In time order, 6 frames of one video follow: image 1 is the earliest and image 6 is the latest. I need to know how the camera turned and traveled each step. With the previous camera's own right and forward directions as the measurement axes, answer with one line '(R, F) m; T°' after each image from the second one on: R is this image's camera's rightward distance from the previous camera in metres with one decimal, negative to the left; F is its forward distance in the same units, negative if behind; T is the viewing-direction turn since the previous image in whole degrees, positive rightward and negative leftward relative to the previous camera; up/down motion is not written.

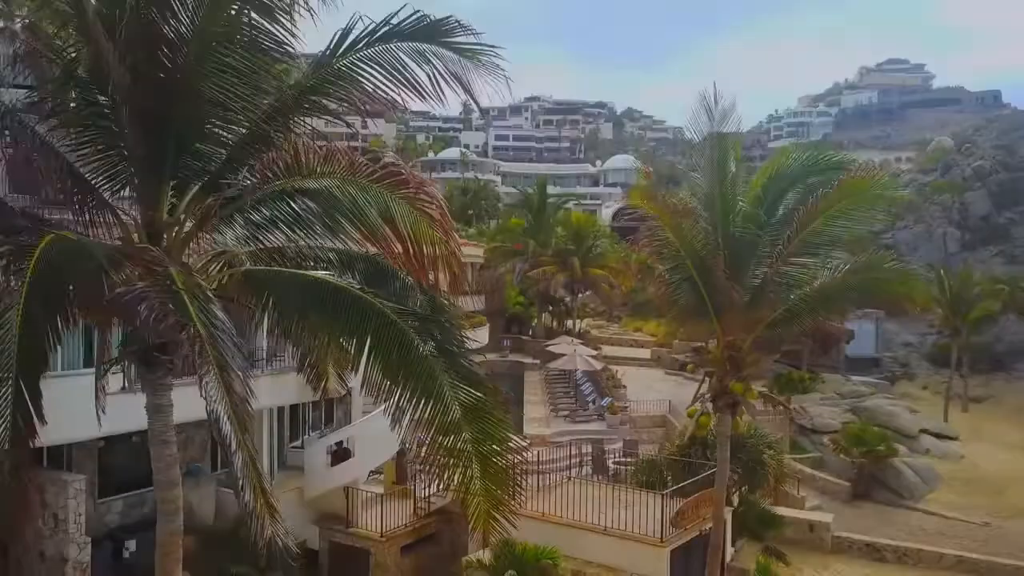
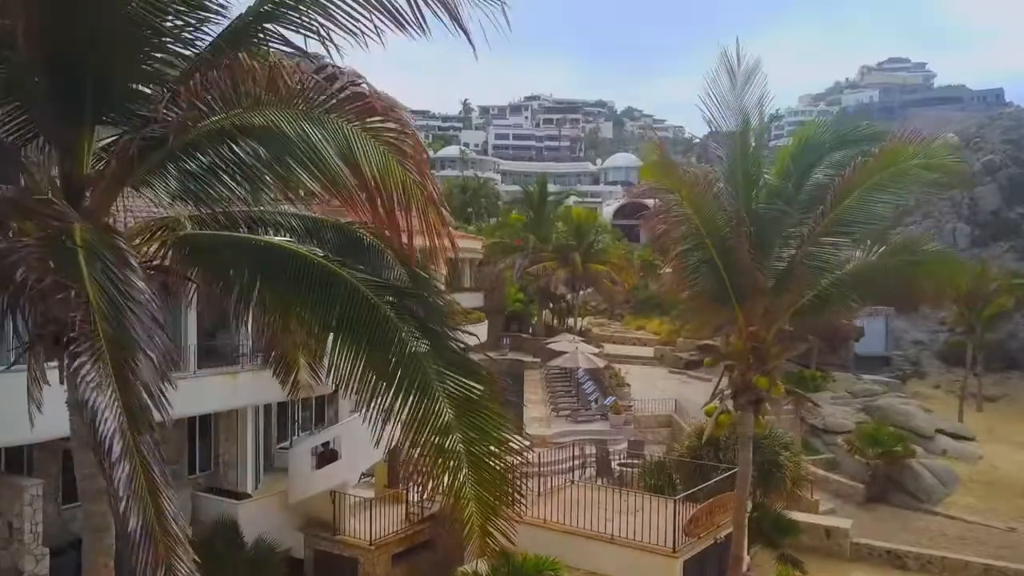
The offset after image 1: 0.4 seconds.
(0.0, +1.1) m; 0°
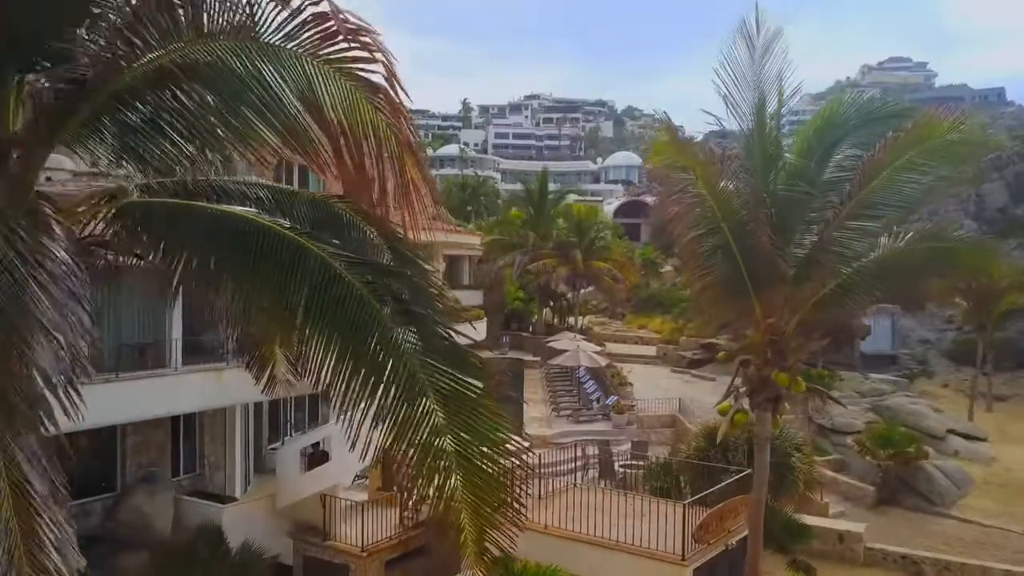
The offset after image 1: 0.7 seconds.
(0.0, +0.7) m; 0°
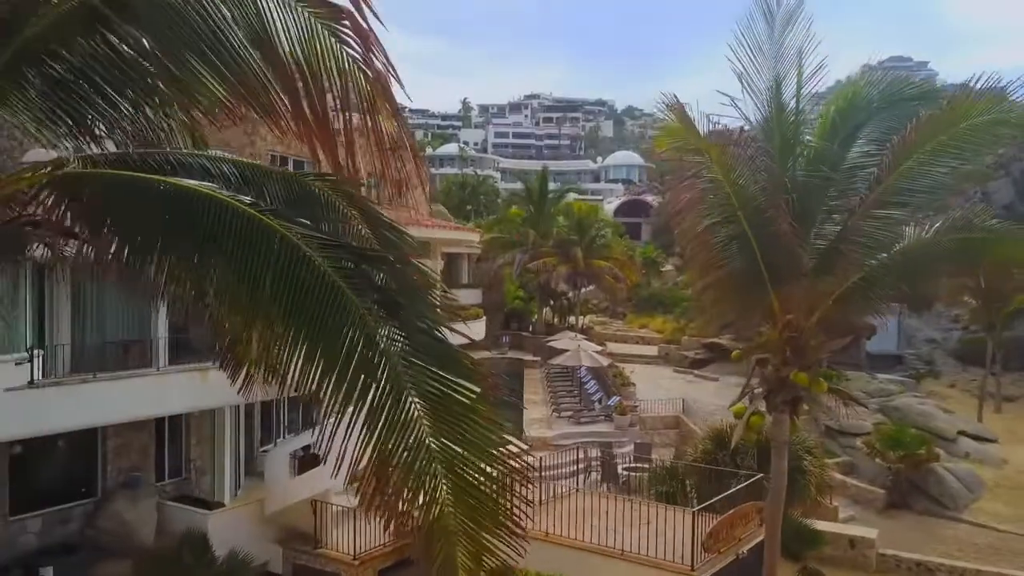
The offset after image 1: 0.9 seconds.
(0.0, +0.6) m; 0°
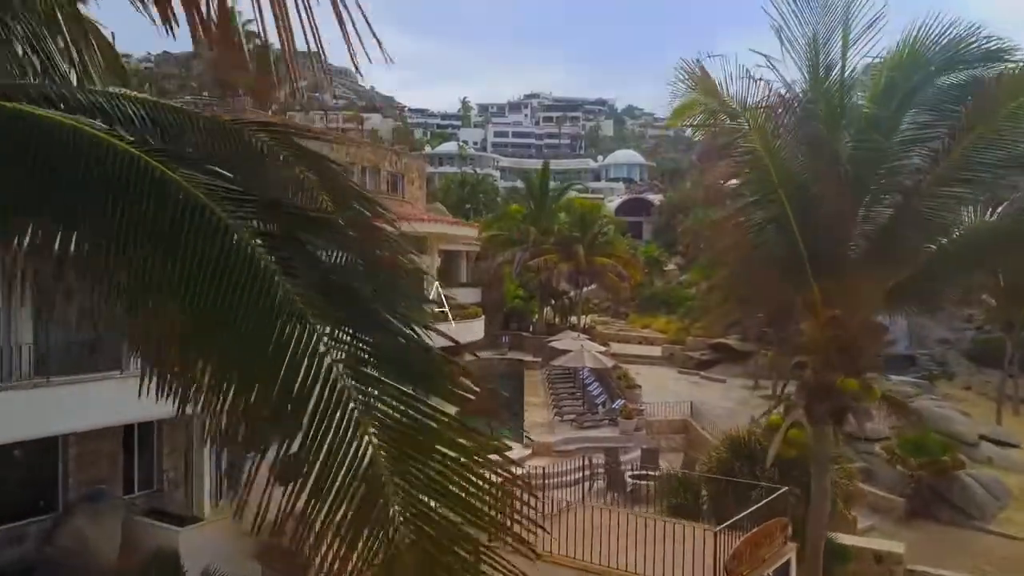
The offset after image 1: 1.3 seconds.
(0.0, +1.2) m; 0°
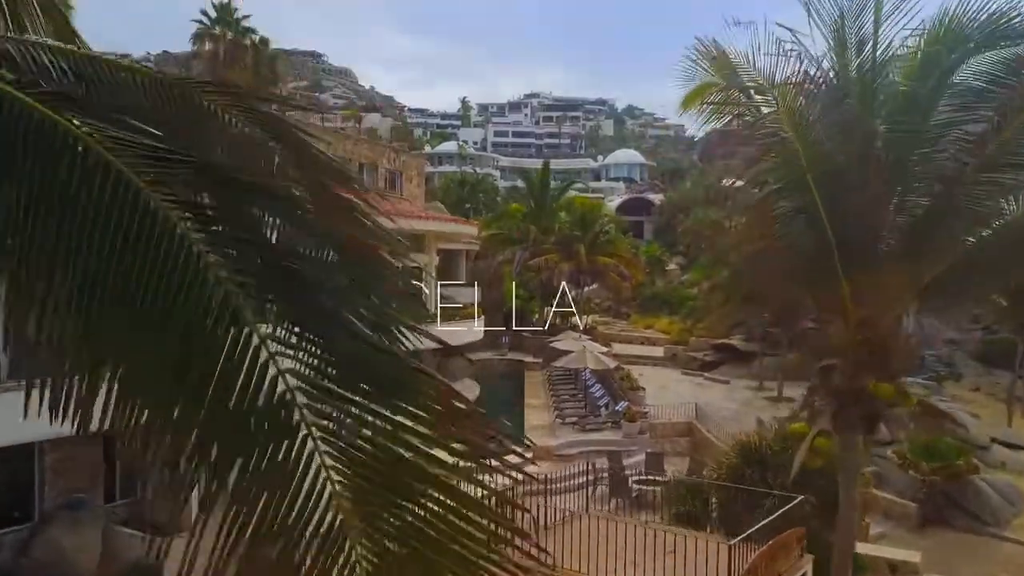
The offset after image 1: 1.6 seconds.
(0.0, +0.6) m; 0°
